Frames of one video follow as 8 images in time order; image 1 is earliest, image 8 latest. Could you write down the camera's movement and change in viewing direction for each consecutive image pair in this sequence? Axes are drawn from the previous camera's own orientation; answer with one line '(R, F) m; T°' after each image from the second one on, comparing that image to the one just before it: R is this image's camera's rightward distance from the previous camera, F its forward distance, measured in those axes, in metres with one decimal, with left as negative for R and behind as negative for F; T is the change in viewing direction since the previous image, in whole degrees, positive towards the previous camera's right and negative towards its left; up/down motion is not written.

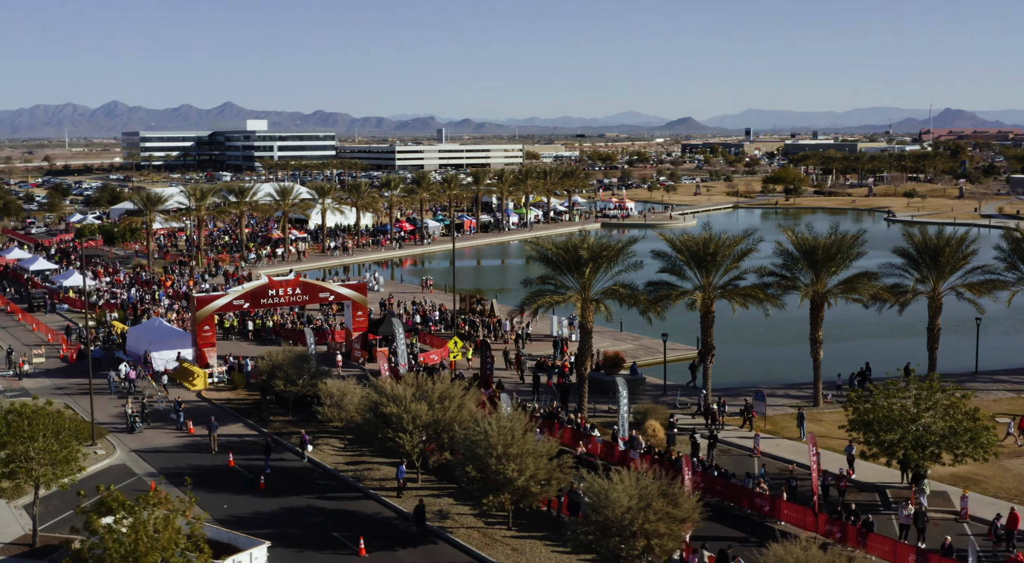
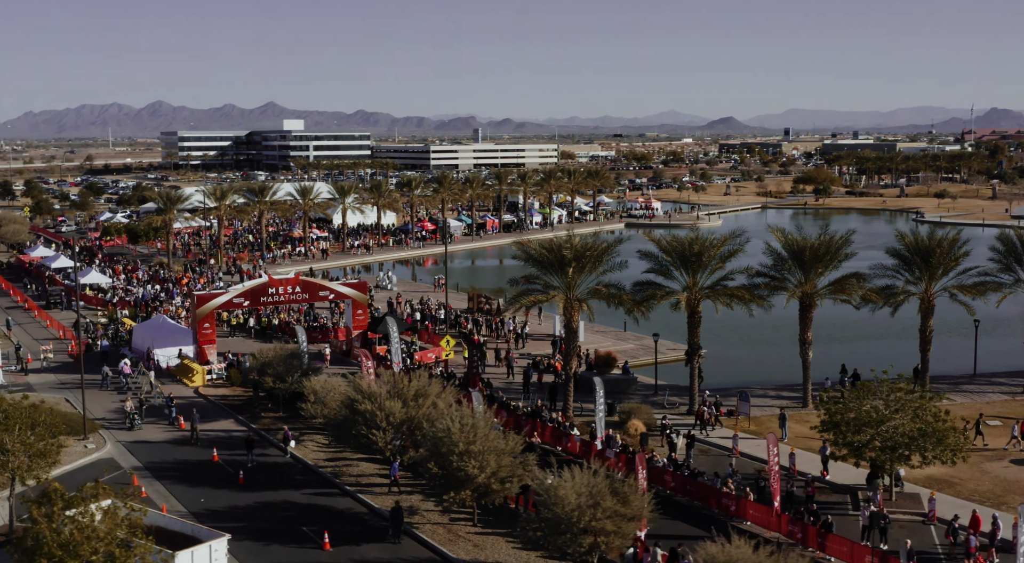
(+1.6, -0.2) m; -2°
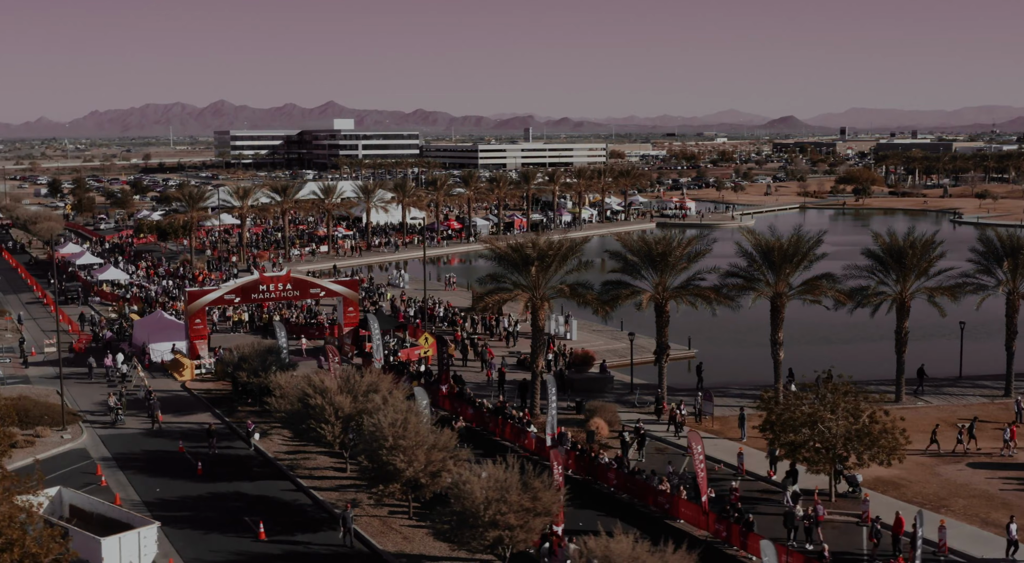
(+2.7, -0.3) m; -3°
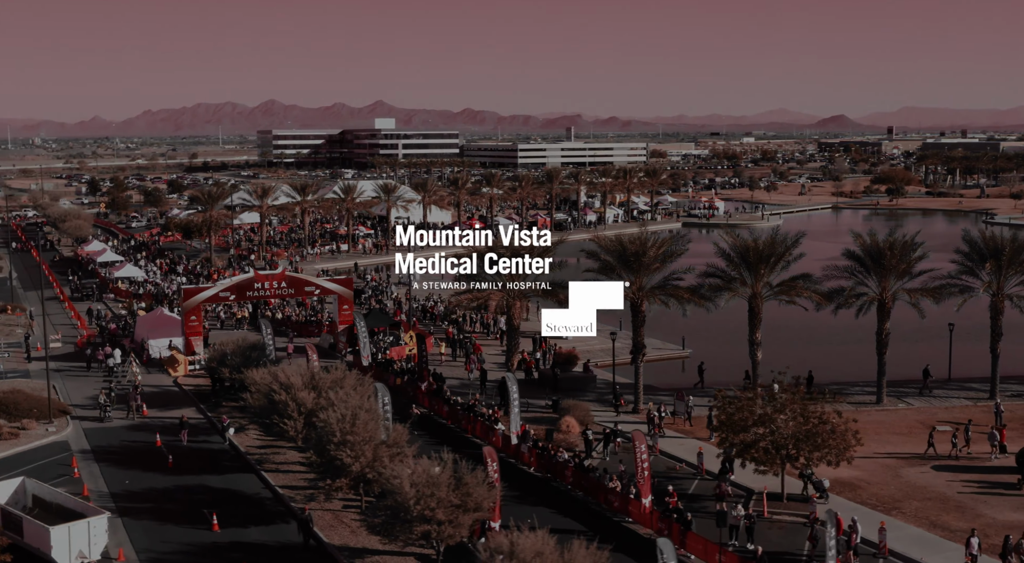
(+2.2, -0.2) m; -2°
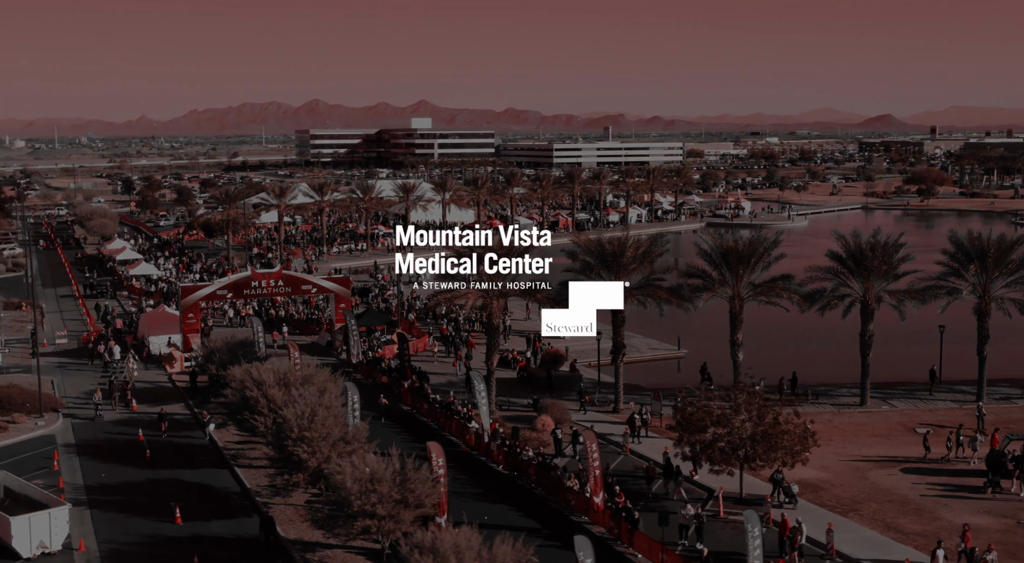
(+1.9, -0.2) m; -2°
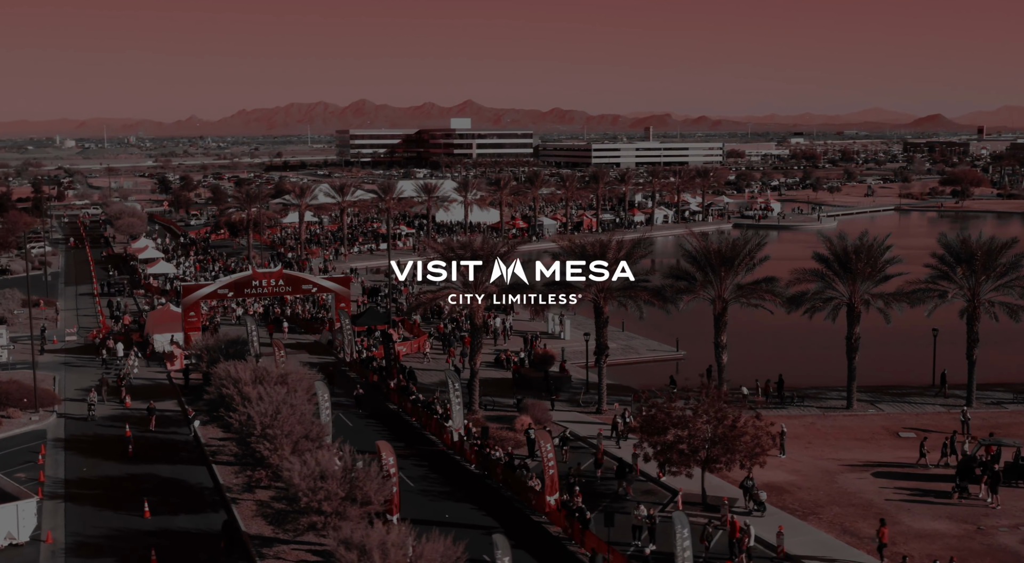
(+1.9, -0.2) m; -2°
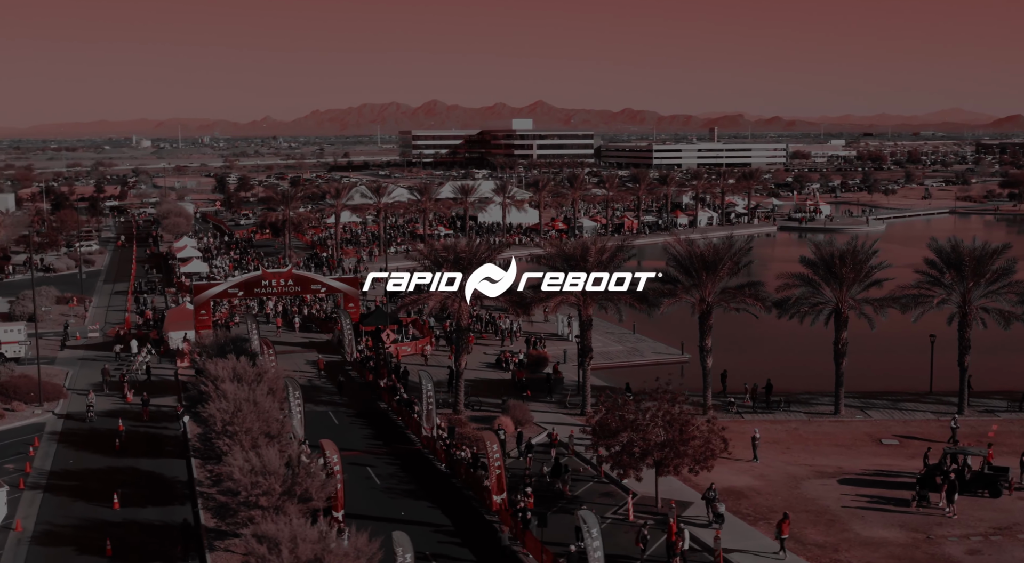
(+2.6, -0.3) m; -3°
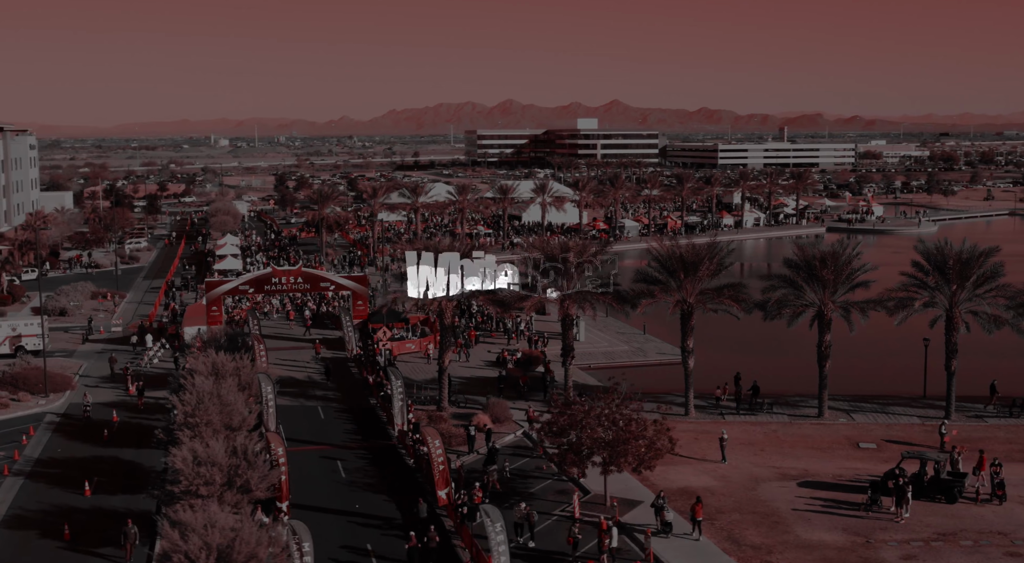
(+2.8, -0.4) m; -4°
